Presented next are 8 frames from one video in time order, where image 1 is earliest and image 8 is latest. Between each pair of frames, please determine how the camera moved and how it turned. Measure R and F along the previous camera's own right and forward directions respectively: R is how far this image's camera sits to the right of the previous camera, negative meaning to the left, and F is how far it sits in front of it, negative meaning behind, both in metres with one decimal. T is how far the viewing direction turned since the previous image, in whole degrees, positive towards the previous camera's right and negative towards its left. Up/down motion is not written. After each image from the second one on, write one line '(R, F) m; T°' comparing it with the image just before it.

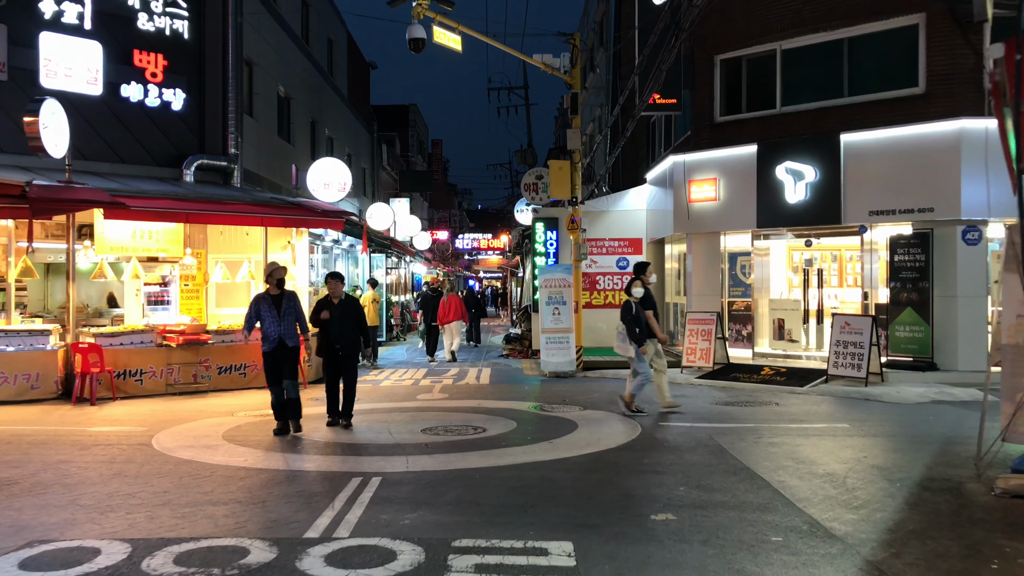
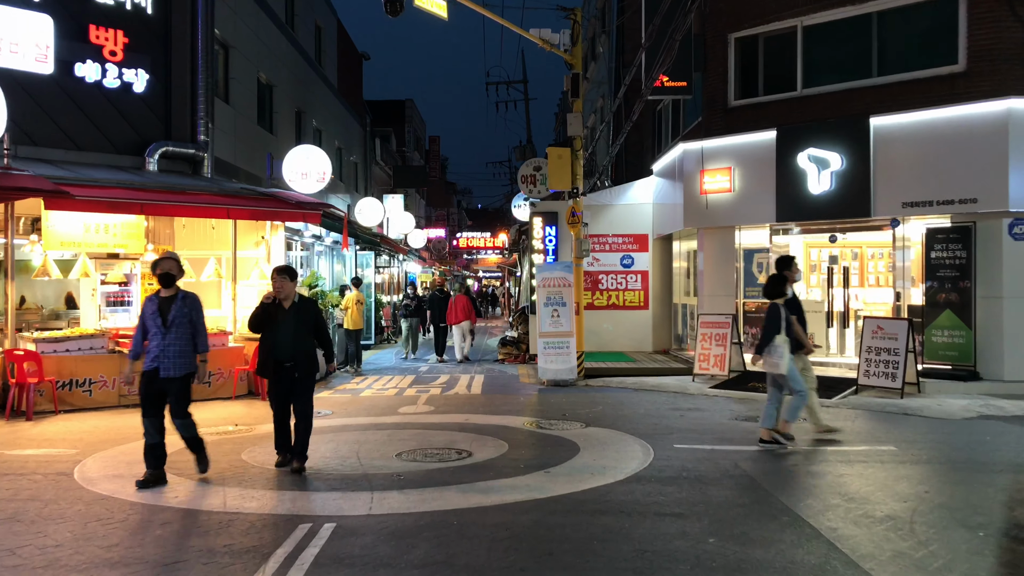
(+0.1, +1.1) m; 0°
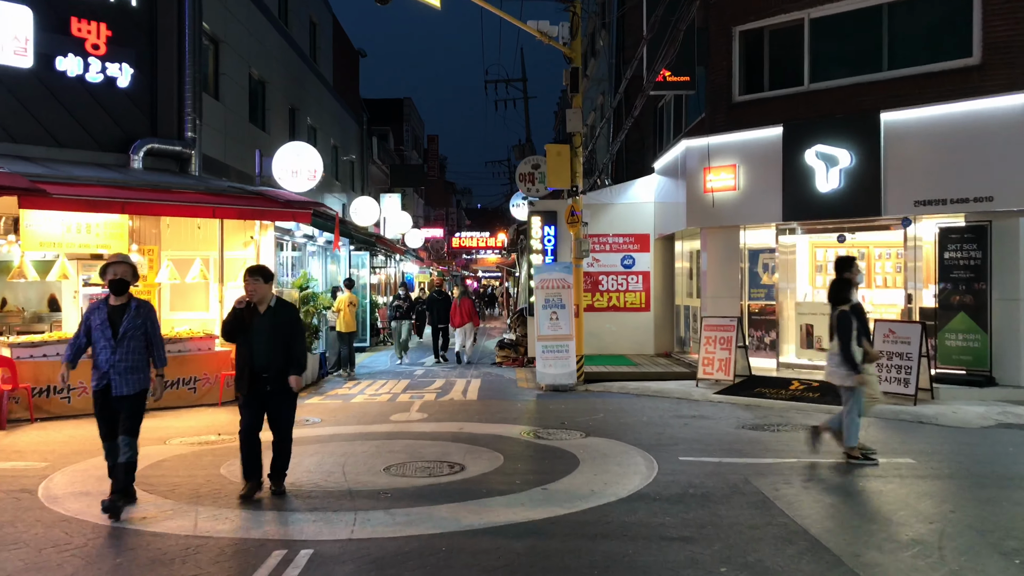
(0.0, +0.4) m; 0°
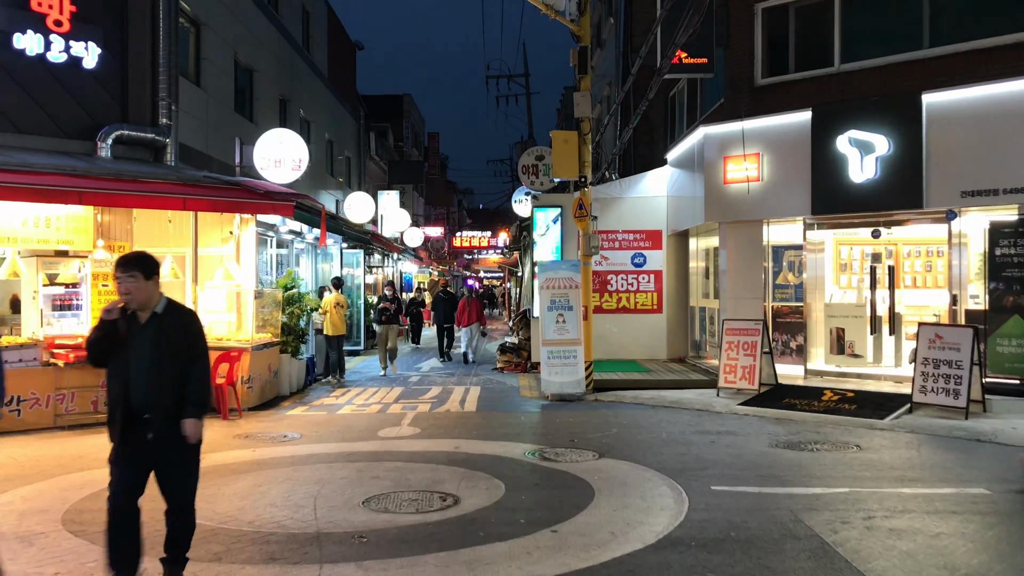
(0.0, +1.0) m; 0°
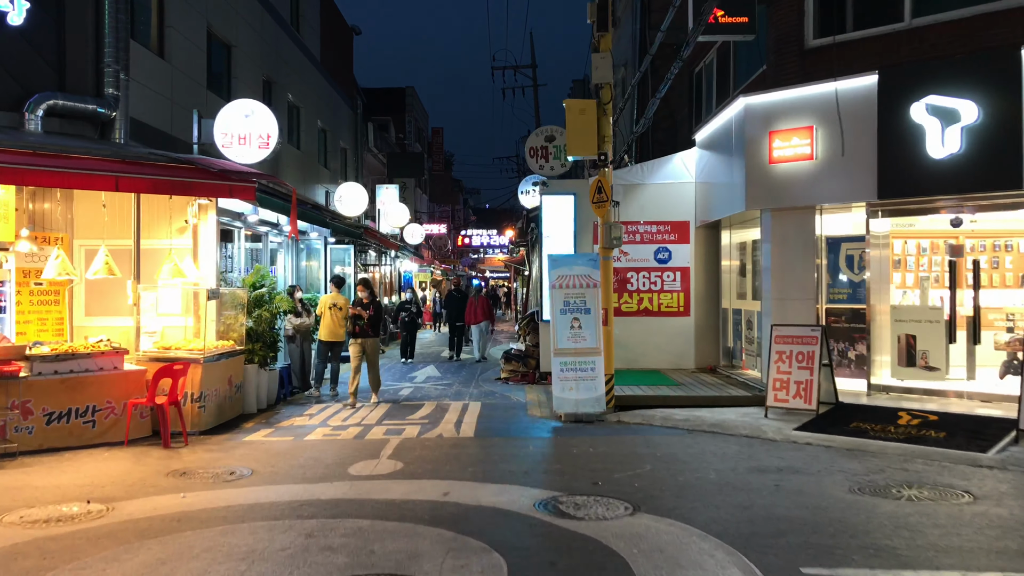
(0.0, +1.7) m; 0°
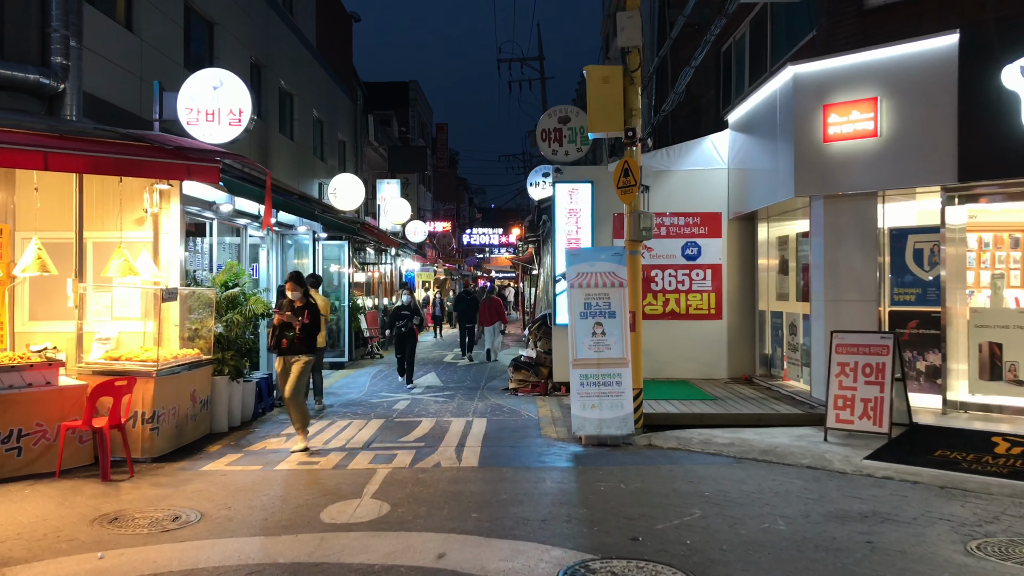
(0.0, +1.3) m; 0°
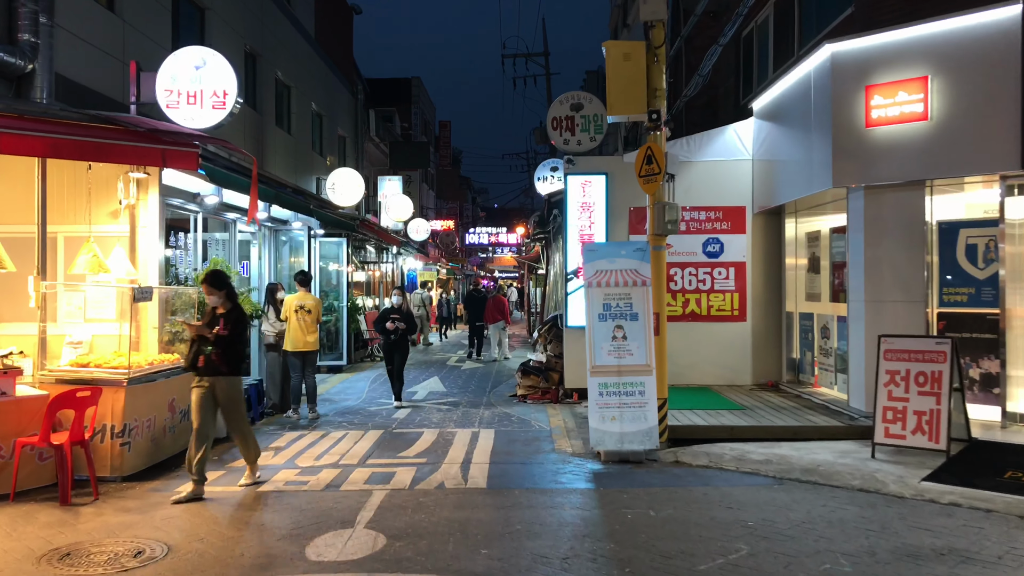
(-0.1, +0.7) m; 0°
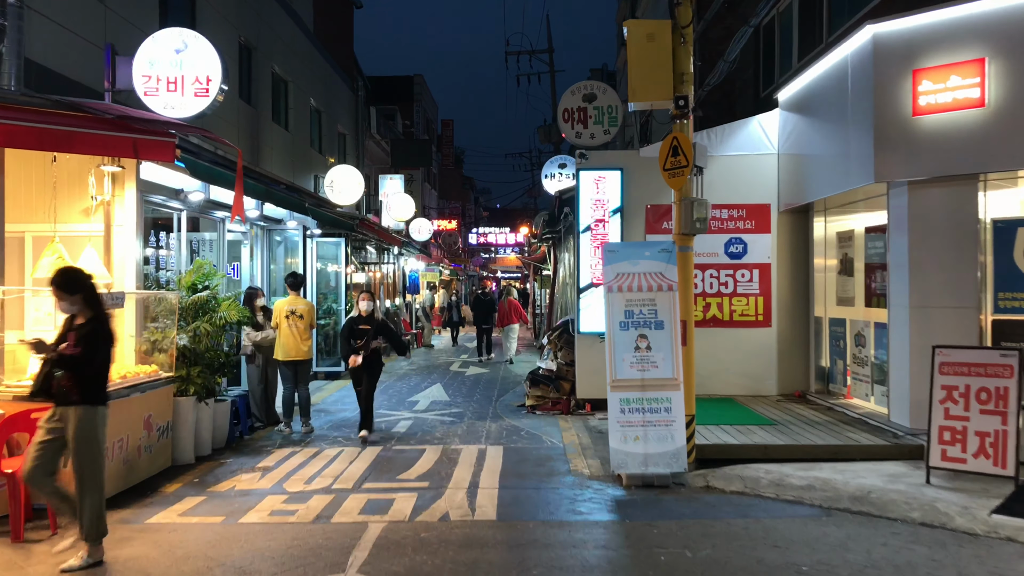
(-0.1, +0.7) m; 0°
